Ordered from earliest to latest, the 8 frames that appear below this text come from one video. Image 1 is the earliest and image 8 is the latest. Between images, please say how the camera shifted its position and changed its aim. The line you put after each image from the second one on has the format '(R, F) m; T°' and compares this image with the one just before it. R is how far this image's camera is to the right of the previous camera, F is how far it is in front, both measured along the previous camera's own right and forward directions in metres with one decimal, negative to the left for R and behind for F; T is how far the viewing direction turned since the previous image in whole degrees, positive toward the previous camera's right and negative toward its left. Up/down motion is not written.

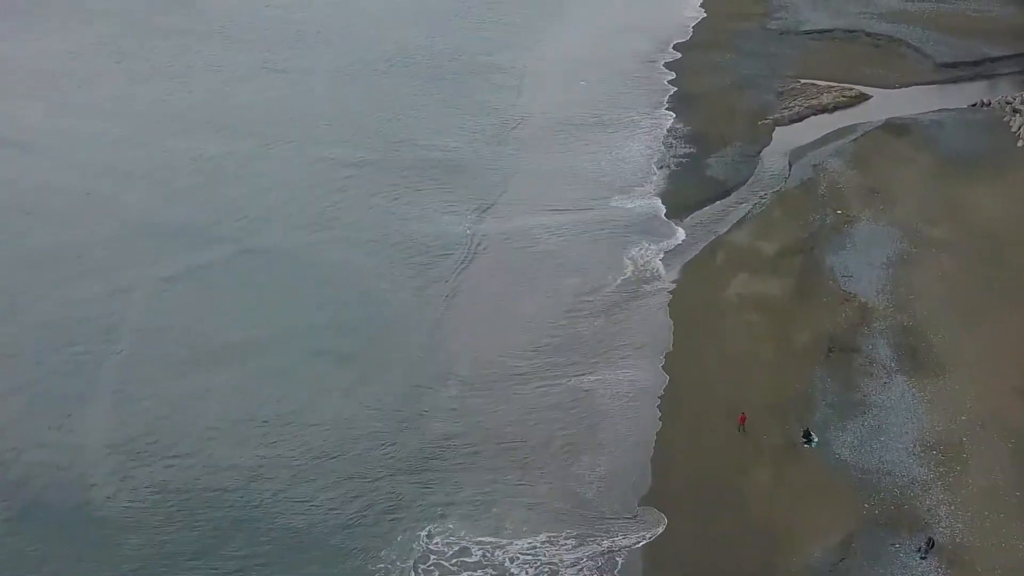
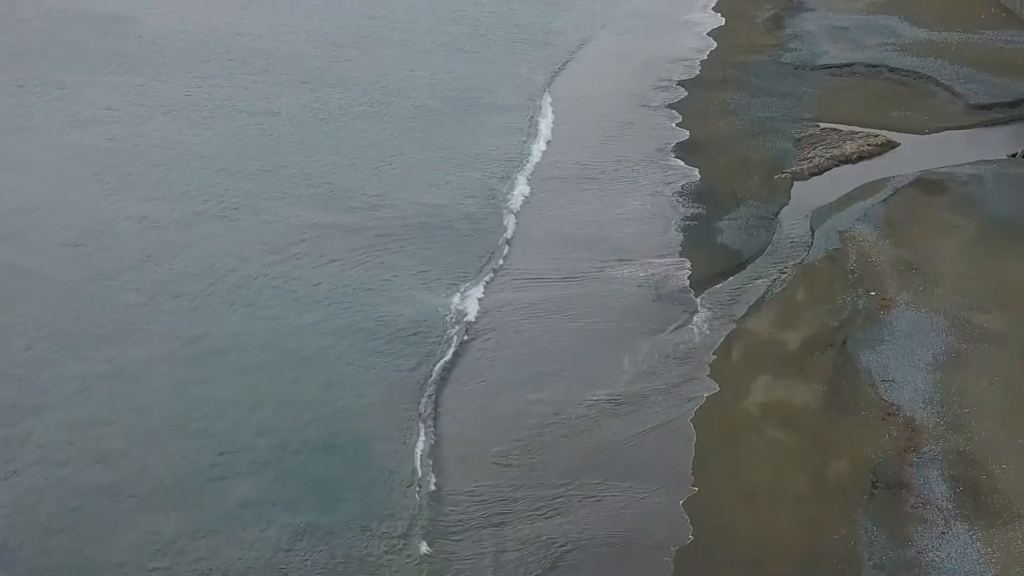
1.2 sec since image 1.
(+0.2, +3.6) m; 0°
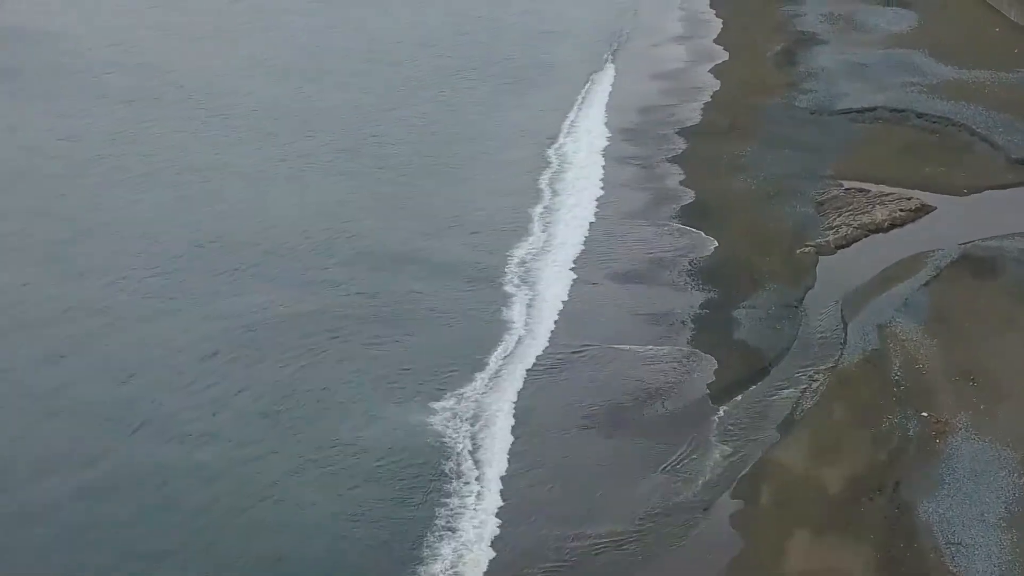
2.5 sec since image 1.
(+0.1, +3.8) m; 0°
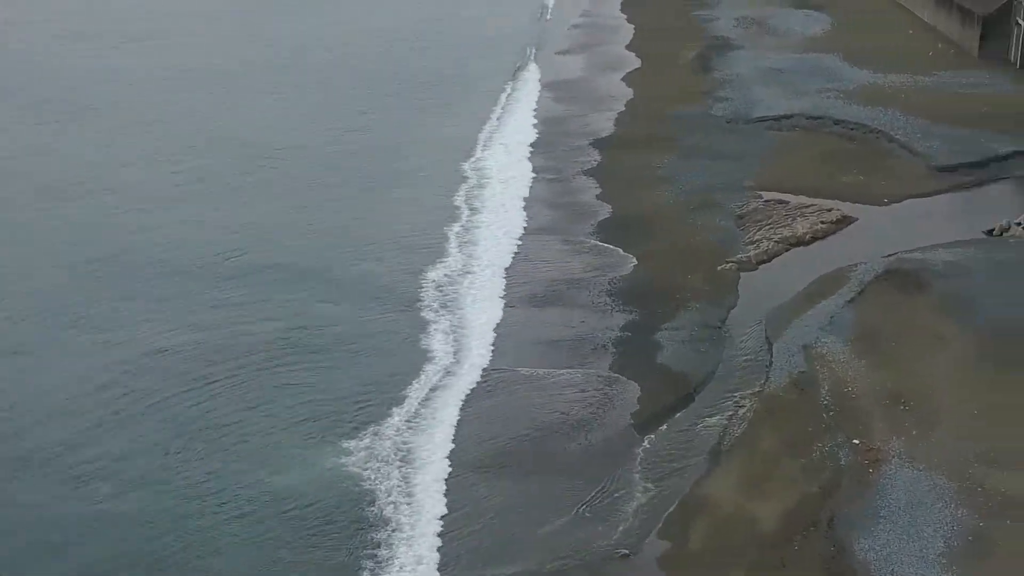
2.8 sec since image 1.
(0.0, +0.8) m; +3°
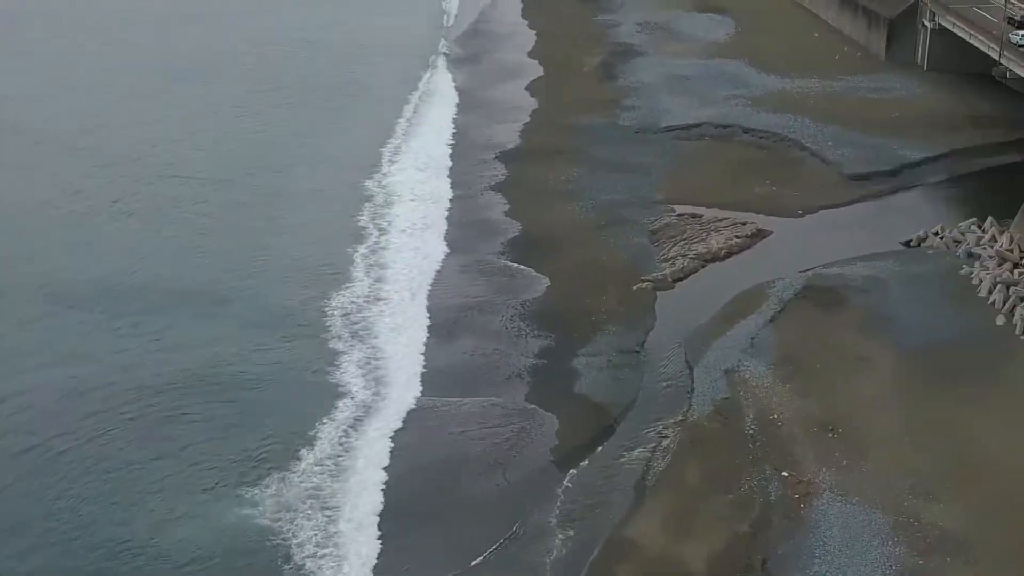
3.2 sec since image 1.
(-0.1, +0.9) m; +3°
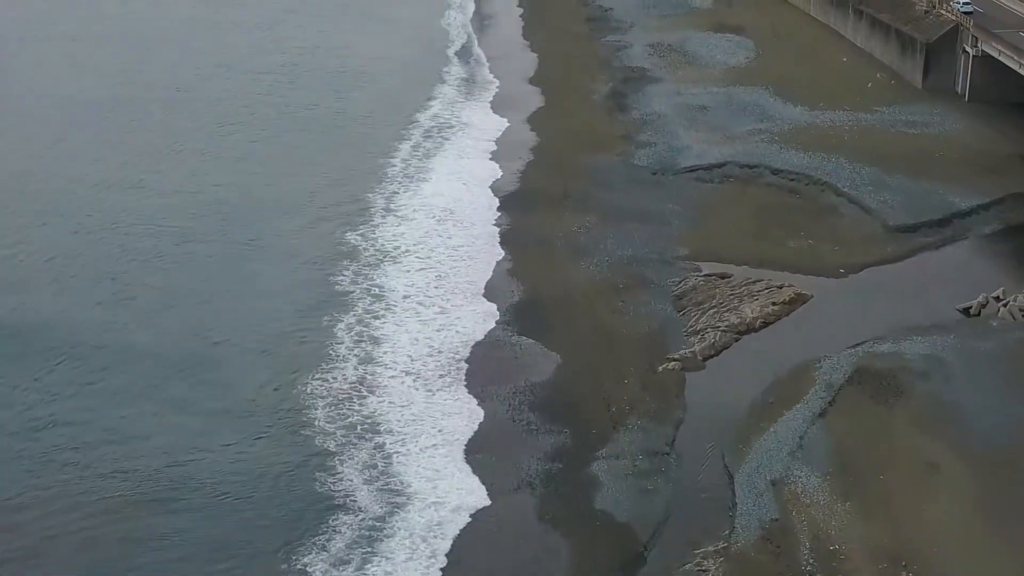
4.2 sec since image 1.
(-0.1, +3.1) m; 0°
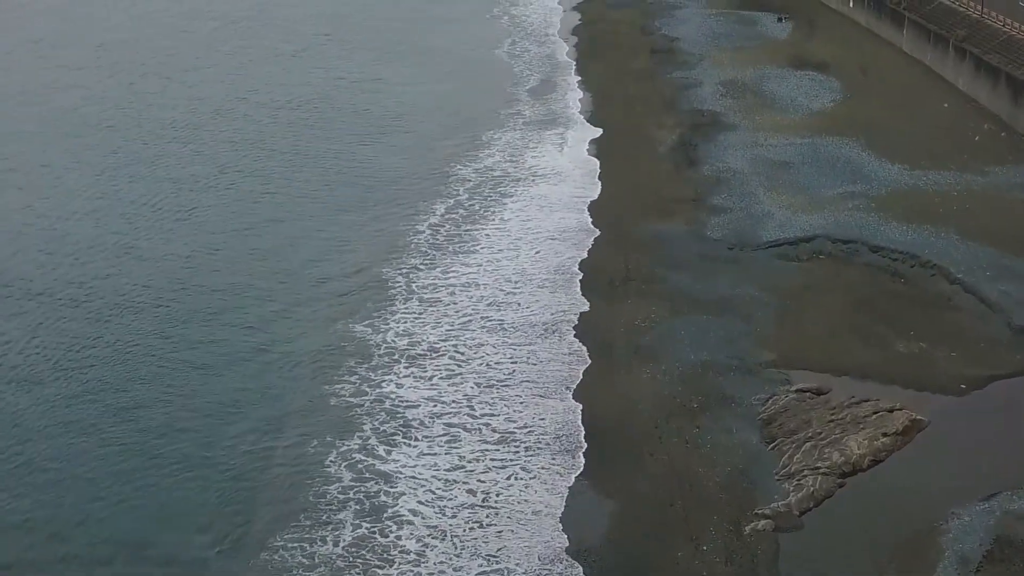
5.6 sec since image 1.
(0.0, +4.2) m; -2°
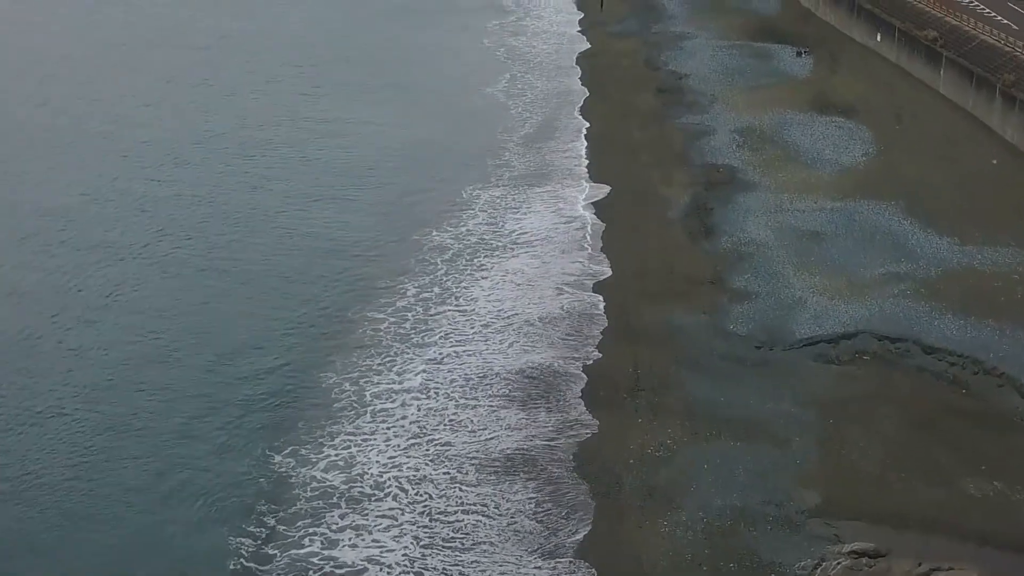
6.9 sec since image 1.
(0.0, +3.8) m; 0°
